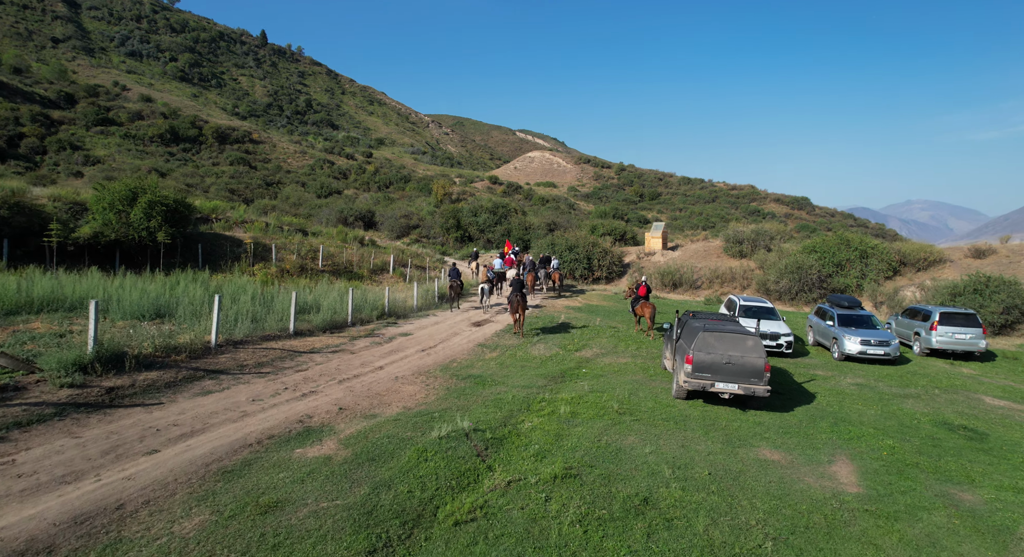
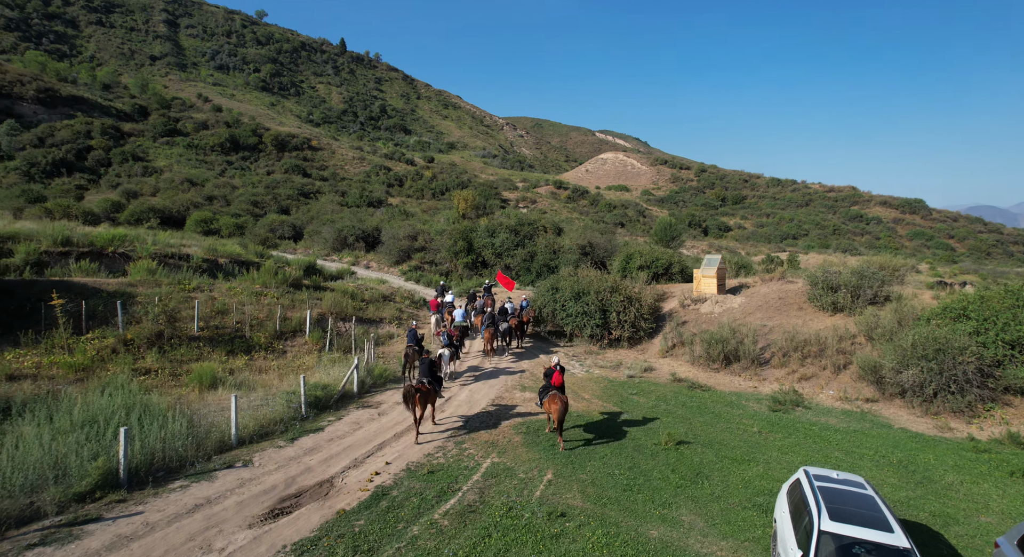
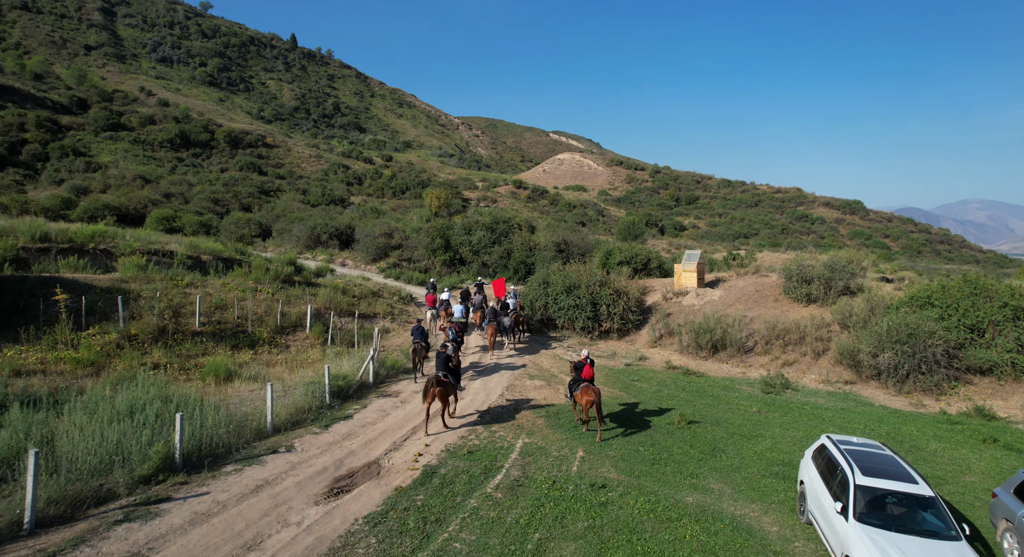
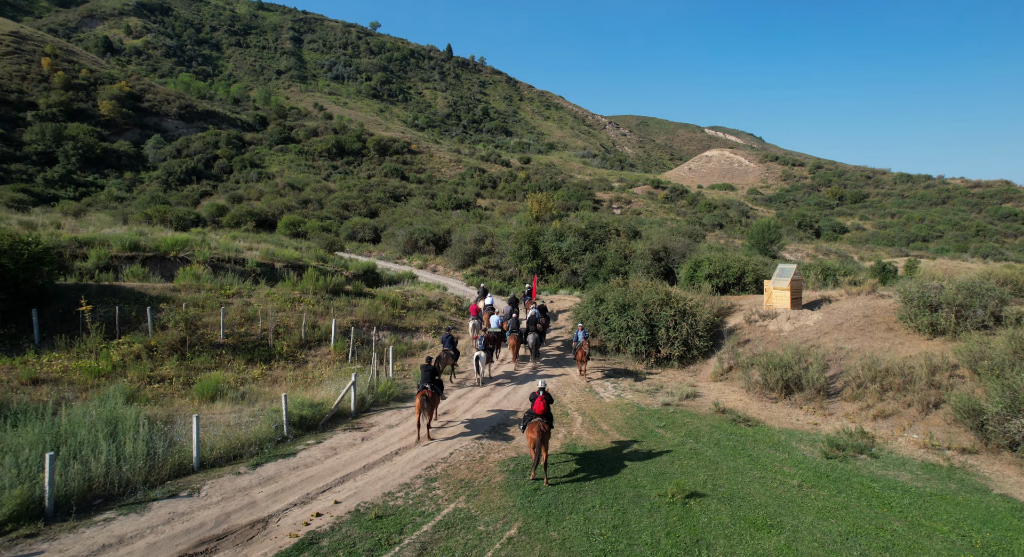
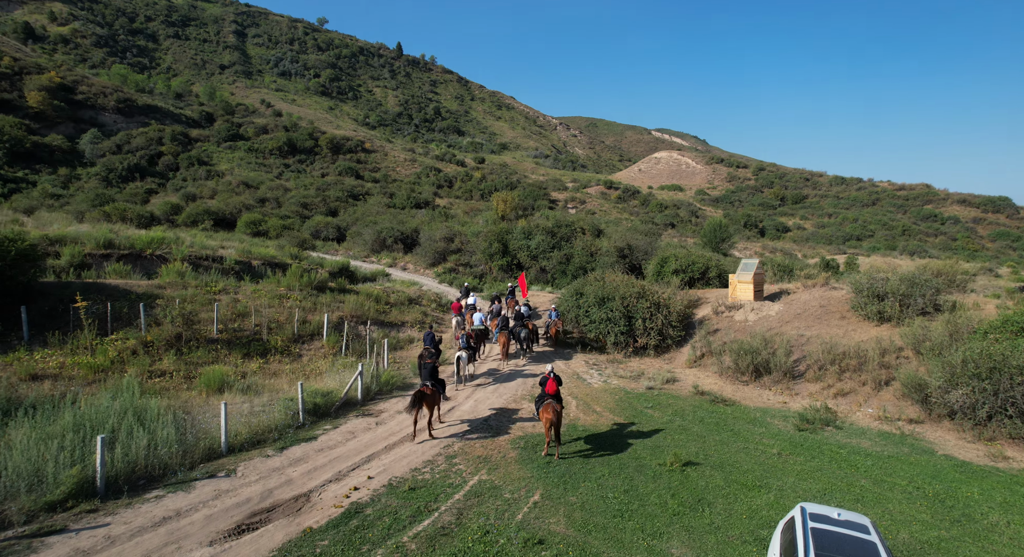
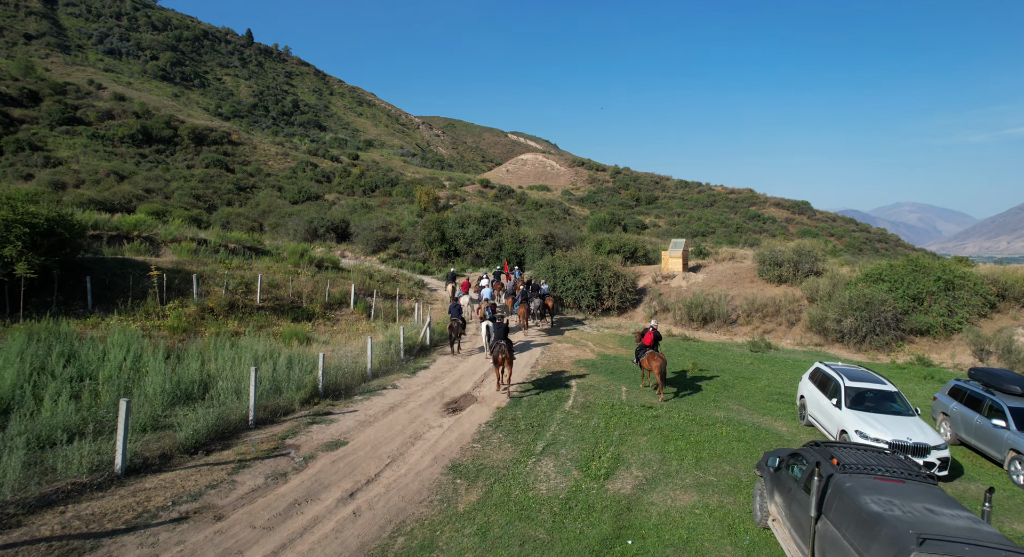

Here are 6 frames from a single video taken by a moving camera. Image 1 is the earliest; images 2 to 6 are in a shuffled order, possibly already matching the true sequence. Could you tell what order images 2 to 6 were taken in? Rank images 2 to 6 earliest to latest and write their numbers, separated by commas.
6, 3, 2, 5, 4
